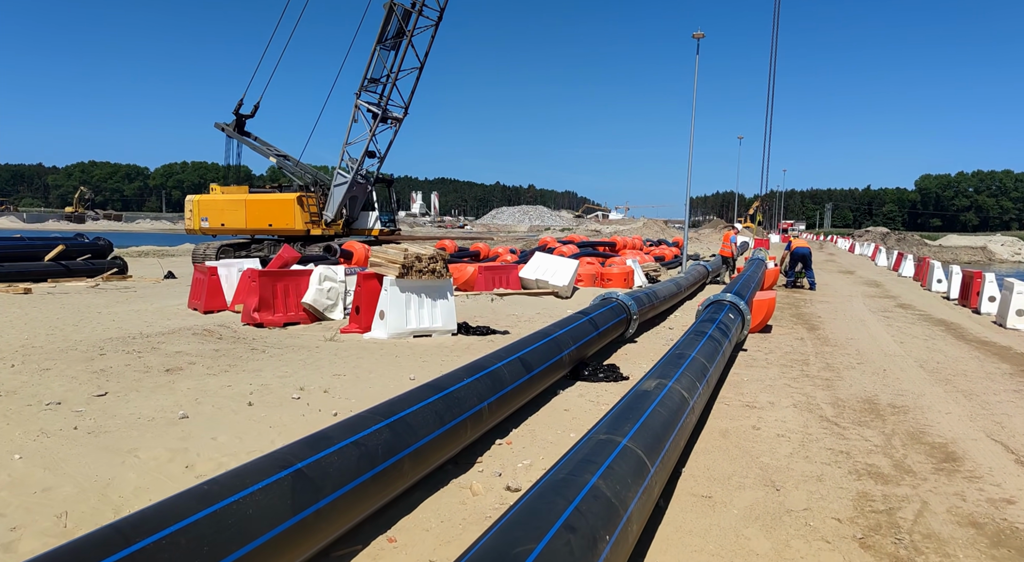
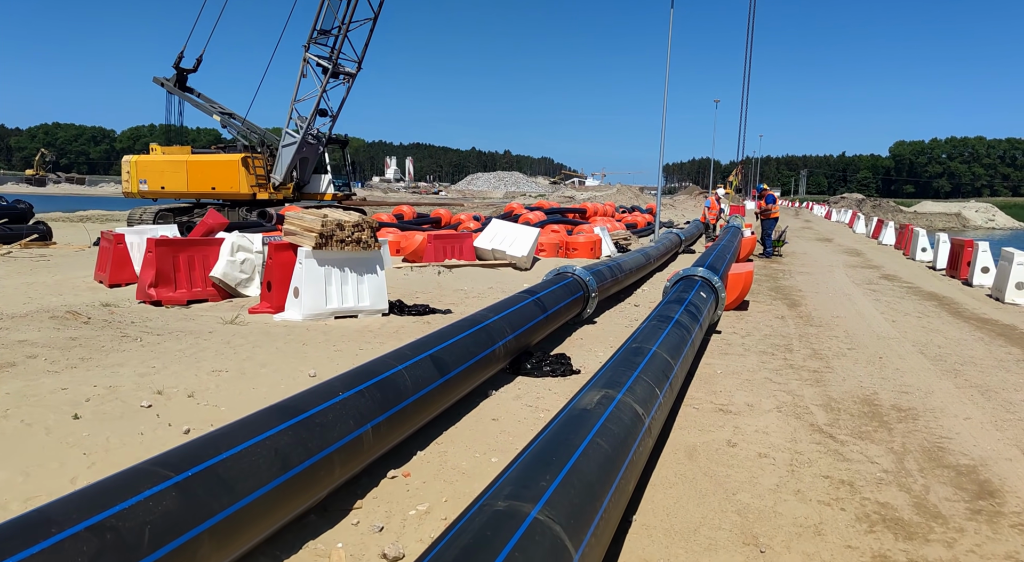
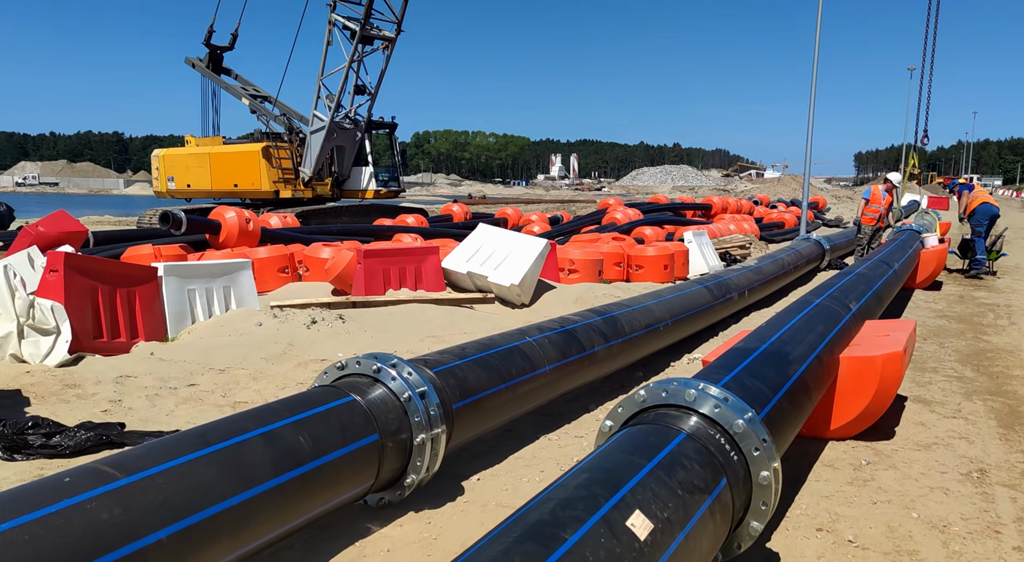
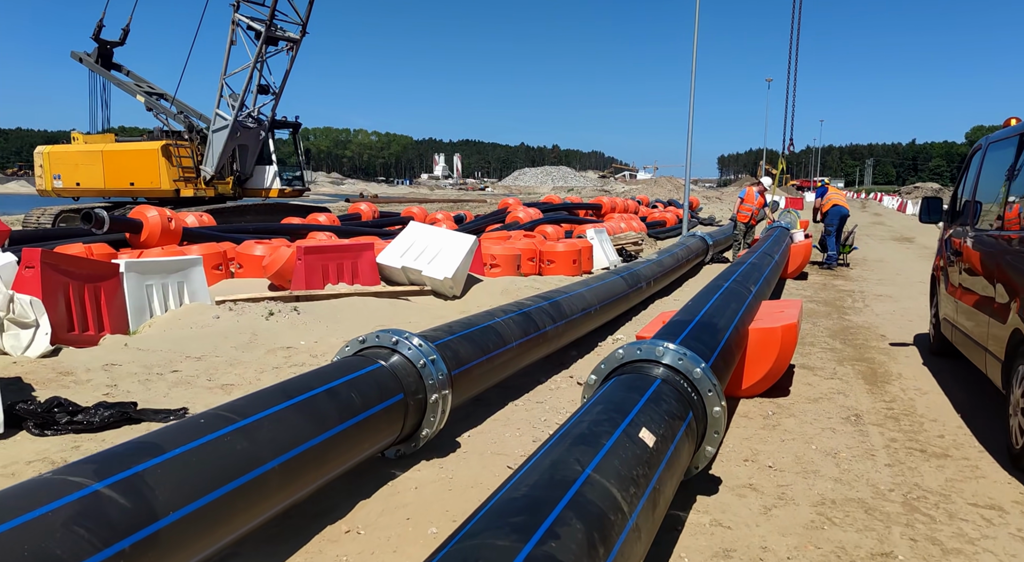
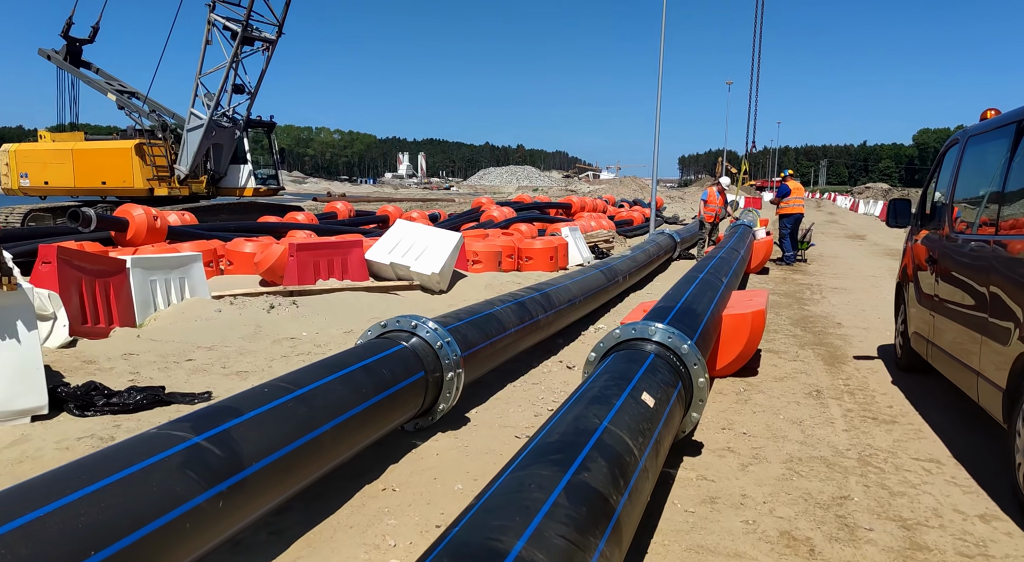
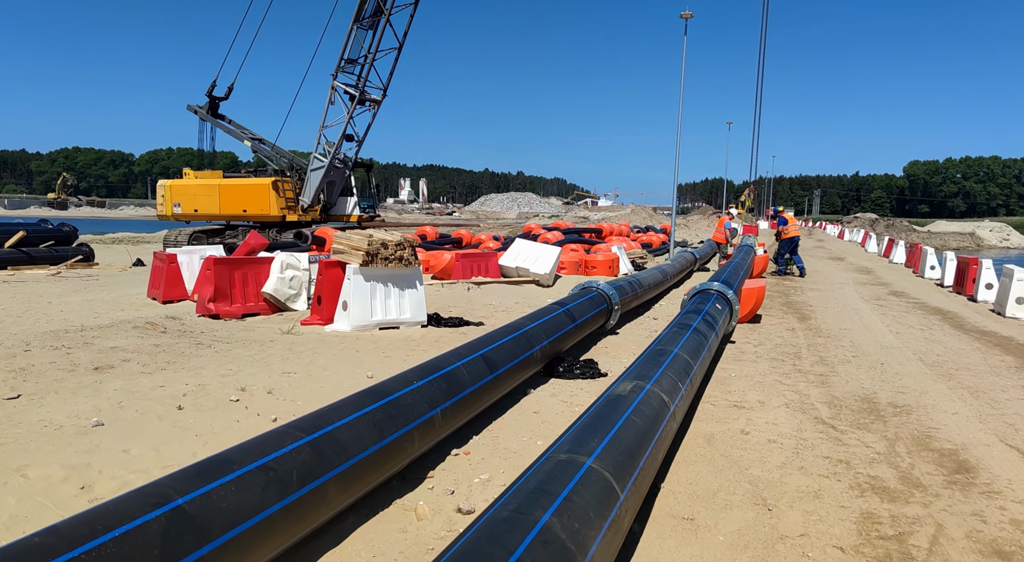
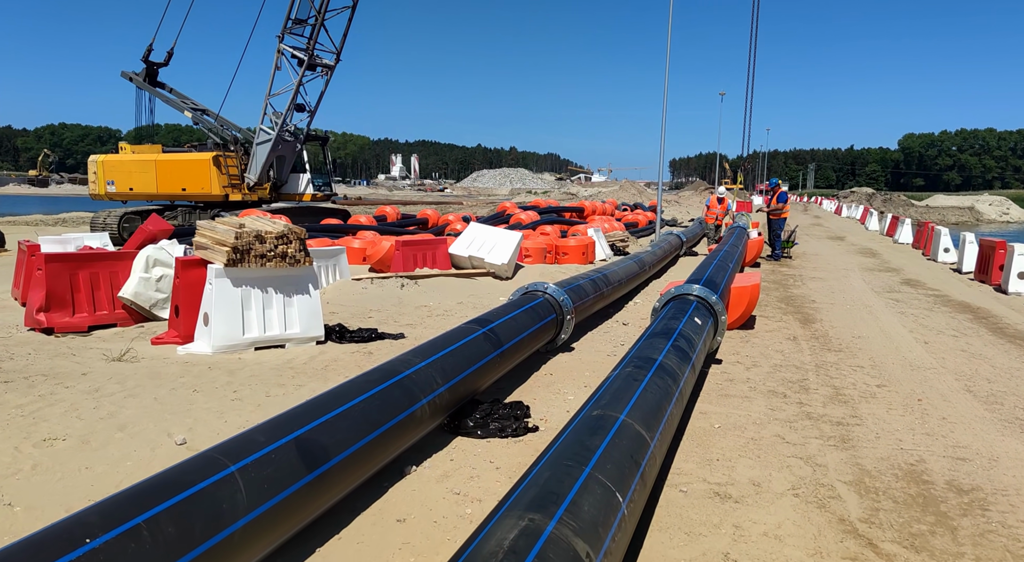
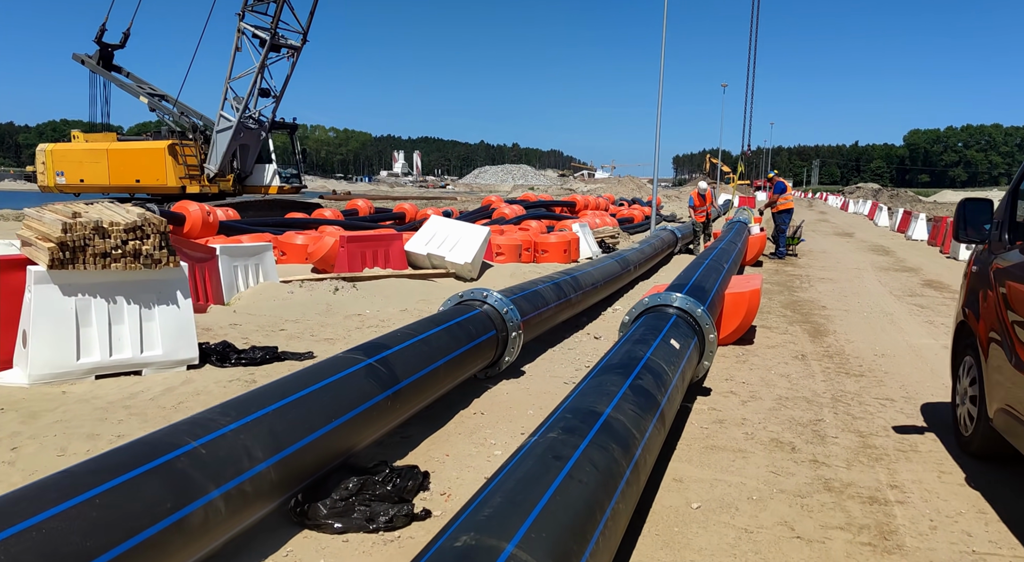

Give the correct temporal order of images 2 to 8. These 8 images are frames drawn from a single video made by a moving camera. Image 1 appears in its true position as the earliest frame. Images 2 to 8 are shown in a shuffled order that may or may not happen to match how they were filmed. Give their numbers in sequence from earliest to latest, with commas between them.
6, 2, 7, 8, 5, 4, 3
